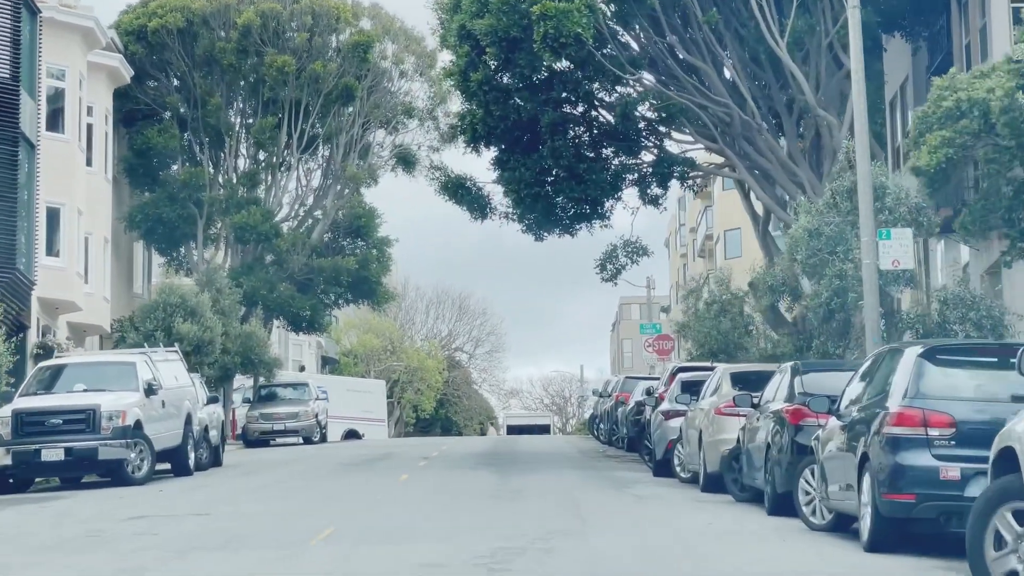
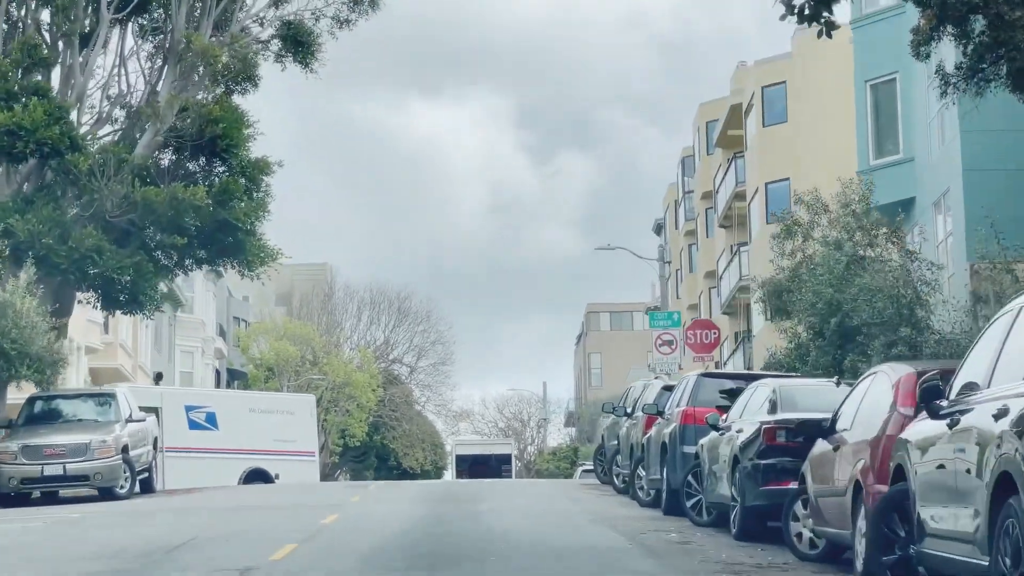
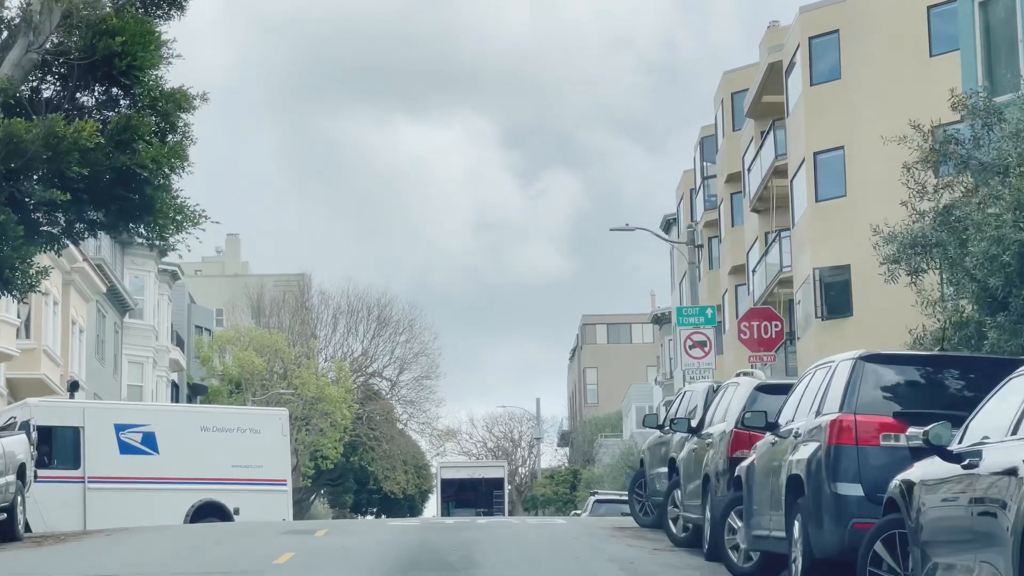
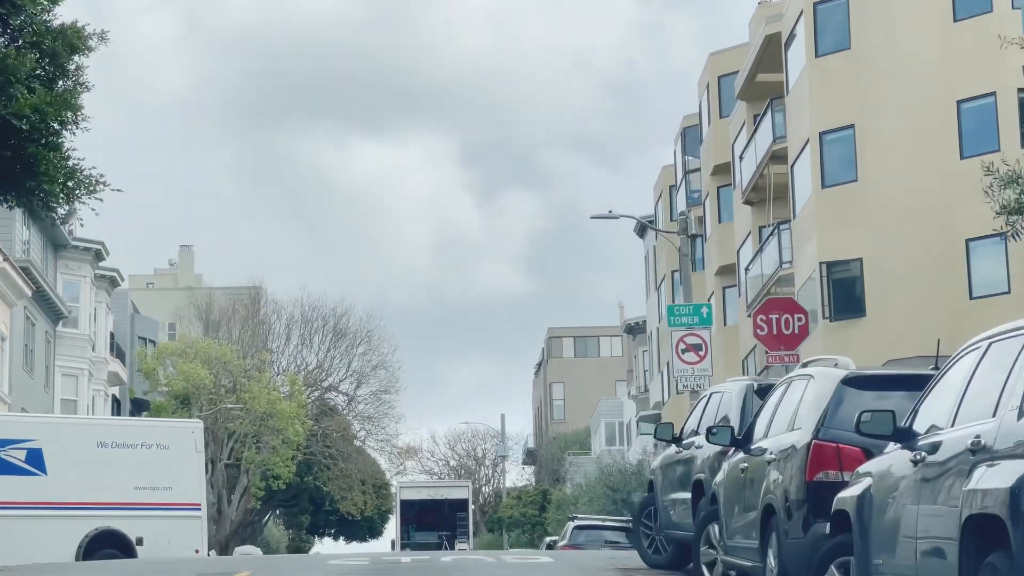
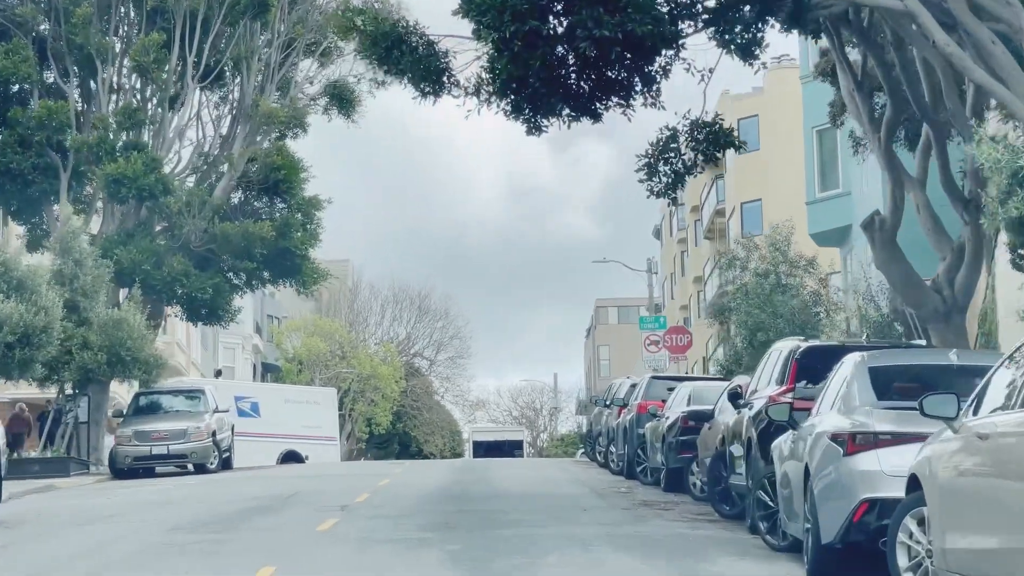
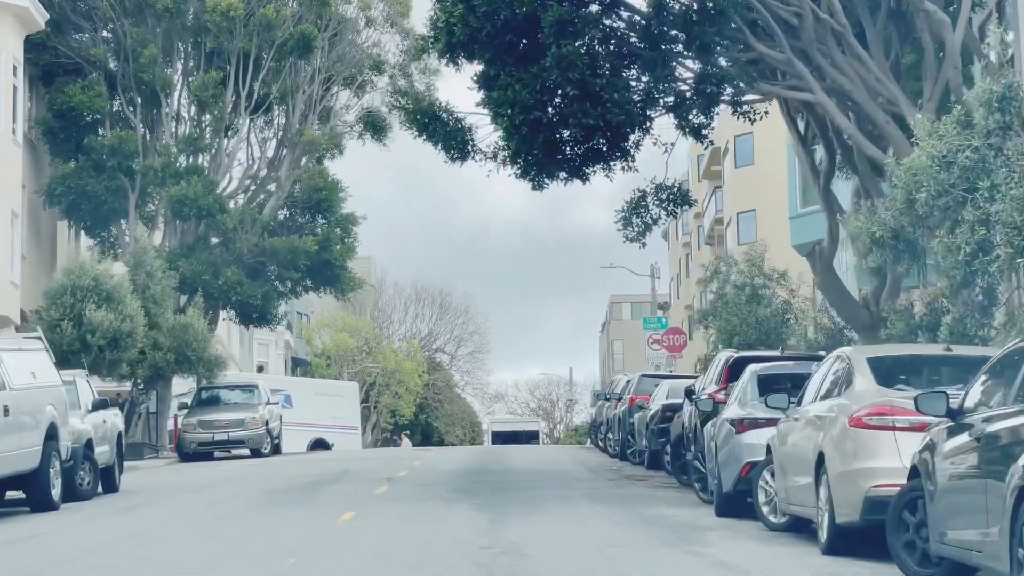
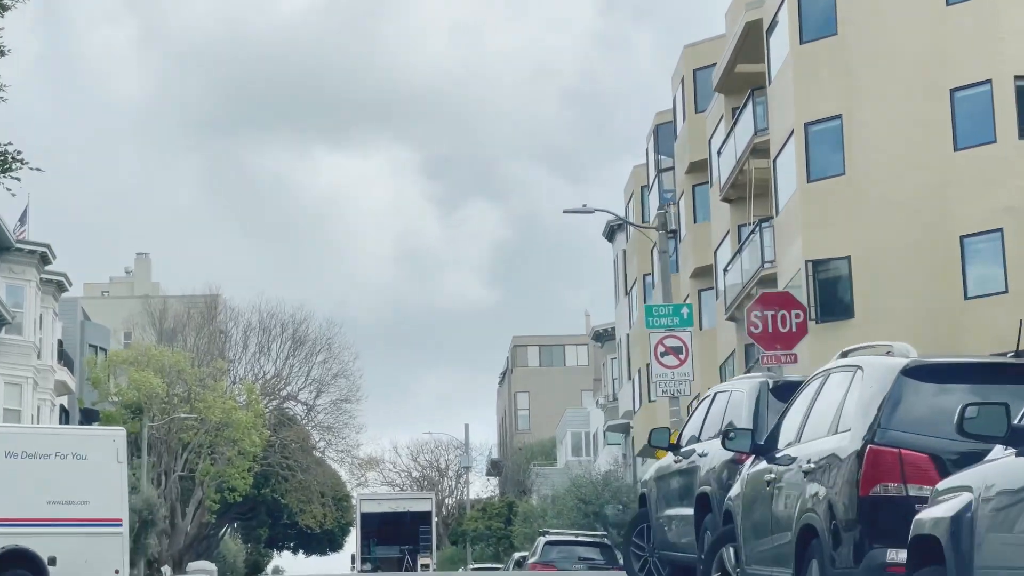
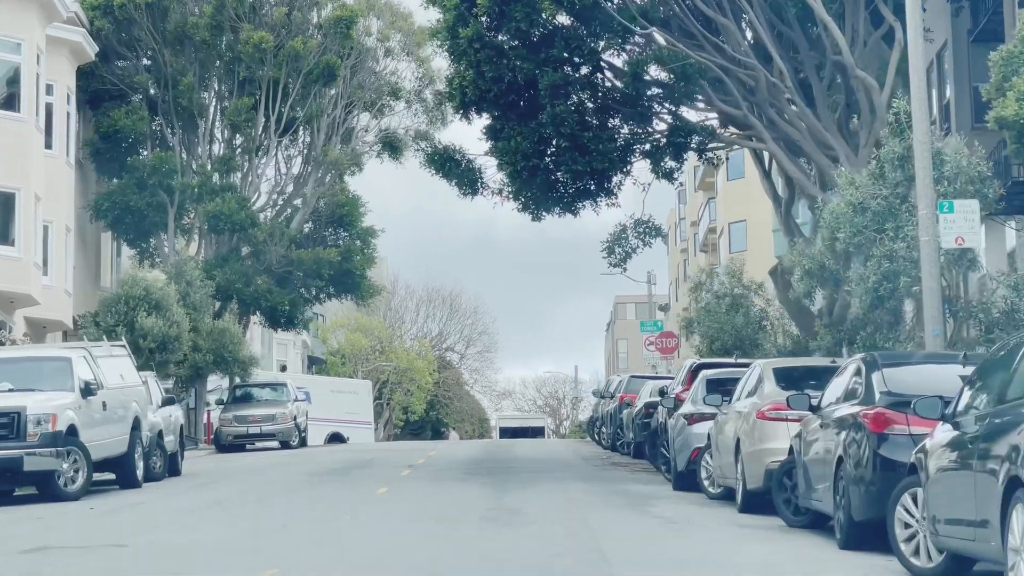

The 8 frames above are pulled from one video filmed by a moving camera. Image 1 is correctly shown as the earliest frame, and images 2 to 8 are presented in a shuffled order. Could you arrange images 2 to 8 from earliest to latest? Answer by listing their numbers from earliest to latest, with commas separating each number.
8, 6, 5, 2, 3, 4, 7
